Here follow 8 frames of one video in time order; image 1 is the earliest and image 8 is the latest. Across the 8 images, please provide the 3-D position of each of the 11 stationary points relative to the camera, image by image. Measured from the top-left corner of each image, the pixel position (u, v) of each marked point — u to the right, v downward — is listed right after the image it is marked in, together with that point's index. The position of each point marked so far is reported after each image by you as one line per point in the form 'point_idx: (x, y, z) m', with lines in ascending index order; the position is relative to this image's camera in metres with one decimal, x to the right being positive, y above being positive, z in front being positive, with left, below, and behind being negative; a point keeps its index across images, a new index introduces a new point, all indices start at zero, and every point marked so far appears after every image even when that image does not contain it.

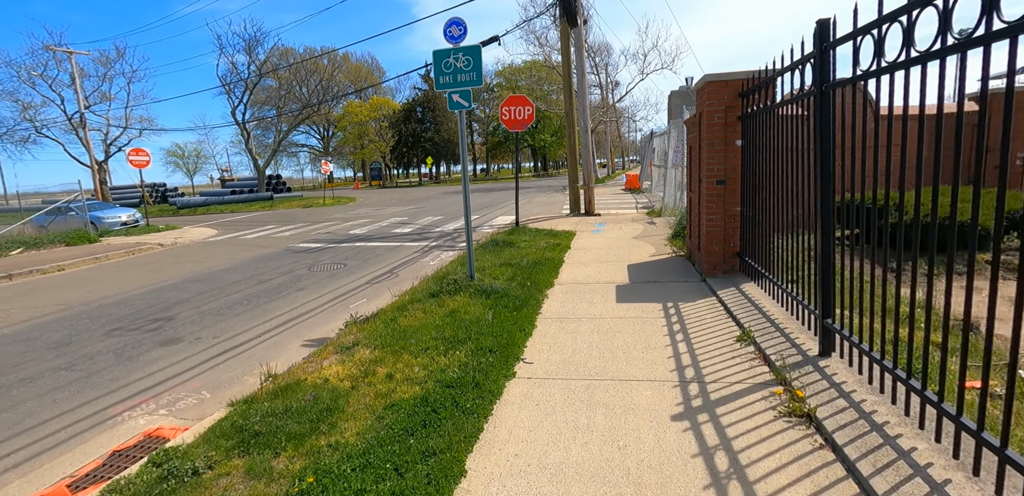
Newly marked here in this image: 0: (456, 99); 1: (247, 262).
0: (-0.7, +1.8, +5.8) m
1: (-5.5, -0.3, +9.8) m
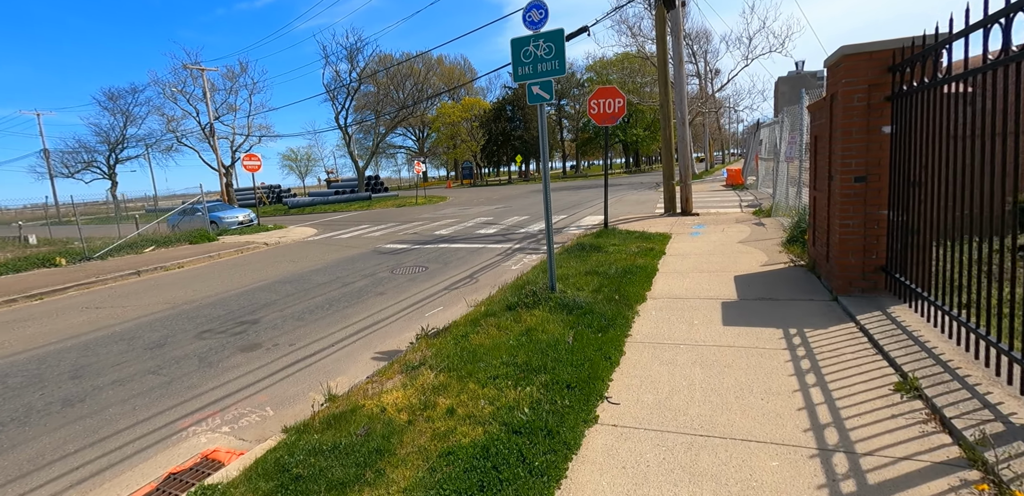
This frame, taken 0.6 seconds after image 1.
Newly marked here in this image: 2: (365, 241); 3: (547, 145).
0: (+0.3, +1.7, +5.2) m
1: (-3.7, -0.3, +10.0) m
2: (-4.1, +0.2, +13.5) m
3: (+0.4, +1.3, +5.8) m
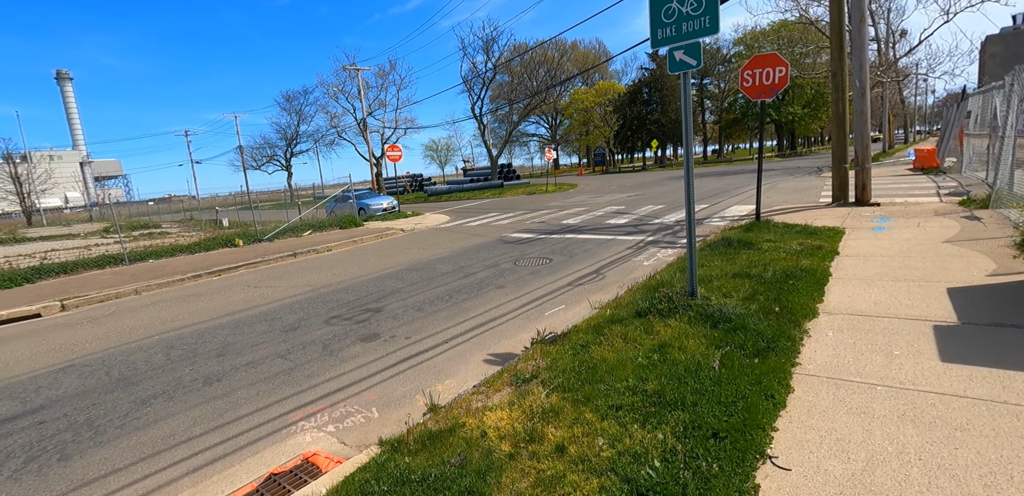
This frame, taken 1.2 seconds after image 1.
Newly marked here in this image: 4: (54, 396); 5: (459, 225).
0: (+1.5, +1.7, +4.3) m
1: (-1.0, -0.1, +10.1) m
2: (-0.5, +0.6, +13.5) m
3: (+1.8, +1.3, +4.9) m
4: (-4.1, -1.3, +4.1) m
5: (-1.7, +0.8, +15.6) m
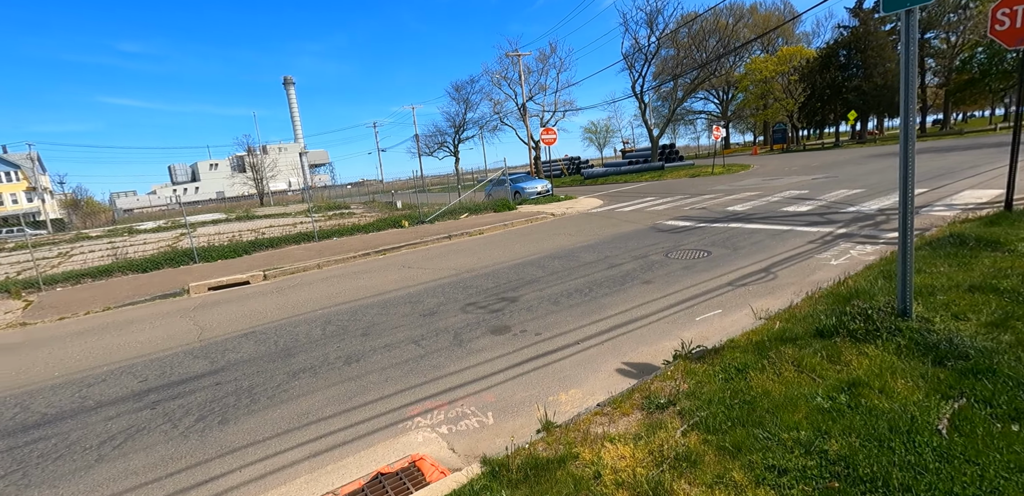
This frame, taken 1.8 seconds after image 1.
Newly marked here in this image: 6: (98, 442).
0: (+2.6, +1.7, +3.1) m
1: (+1.9, +0.2, +9.5) m
2: (+3.5, +0.9, +12.5) m
3: (+3.1, +1.2, +3.6) m
4: (-2.9, -1.2, +4.9) m
5: (+3.1, +1.2, +14.9) m
6: (-3.0, -1.4, +3.4) m
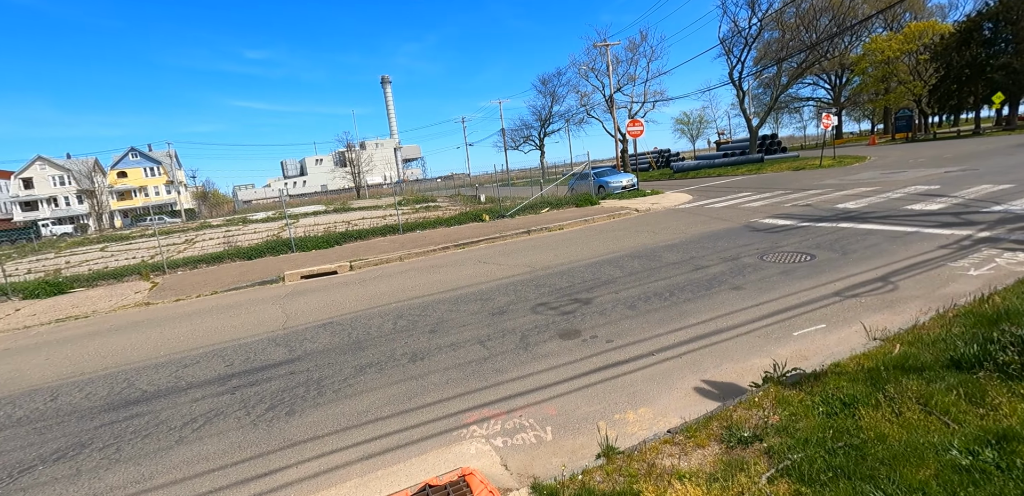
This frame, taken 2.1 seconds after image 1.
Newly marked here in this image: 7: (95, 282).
0: (+3.0, +1.6, +2.4) m
1: (+3.4, +0.2, +8.8) m
2: (+5.5, +0.9, +11.5) m
3: (+3.5, +1.1, +2.8) m
4: (-2.2, -1.1, +5.1) m
5: (+5.5, +1.2, +13.9) m
6: (-2.6, -1.4, +3.7) m
7: (-9.8, -0.8, +11.1) m
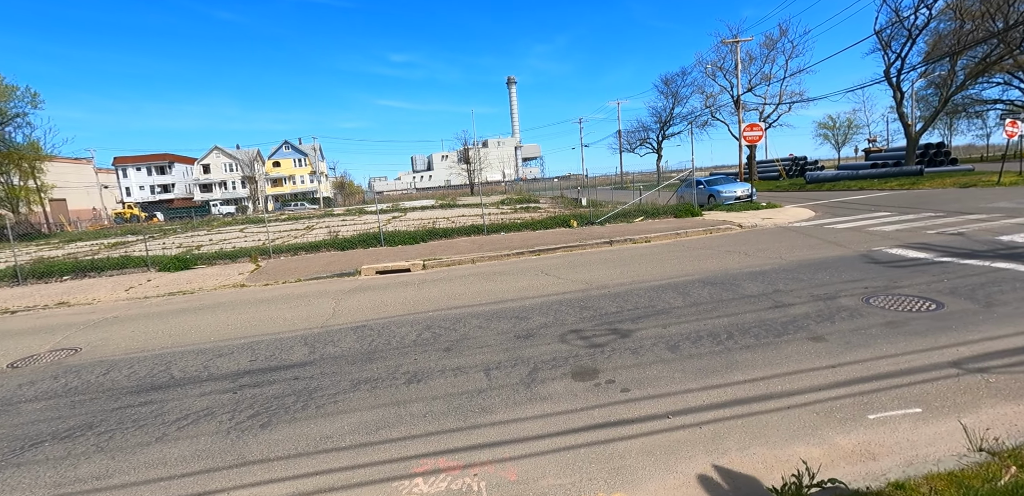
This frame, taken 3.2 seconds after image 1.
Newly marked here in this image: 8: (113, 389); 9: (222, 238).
0: (+2.6, +1.2, +1.3) m
1: (+4.3, -0.3, +7.4) m
2: (+7.1, +0.2, +9.5) m
3: (+3.1, +0.7, +1.5) m
4: (-2.0, -1.1, +5.1) m
5: (+7.6, +0.6, +11.9) m
6: (-2.7, -1.4, +3.8) m
7: (-8.0, -0.3, +12.7) m
8: (-3.8, -1.3, +4.5) m
9: (-12.0, +0.4, +19.5) m
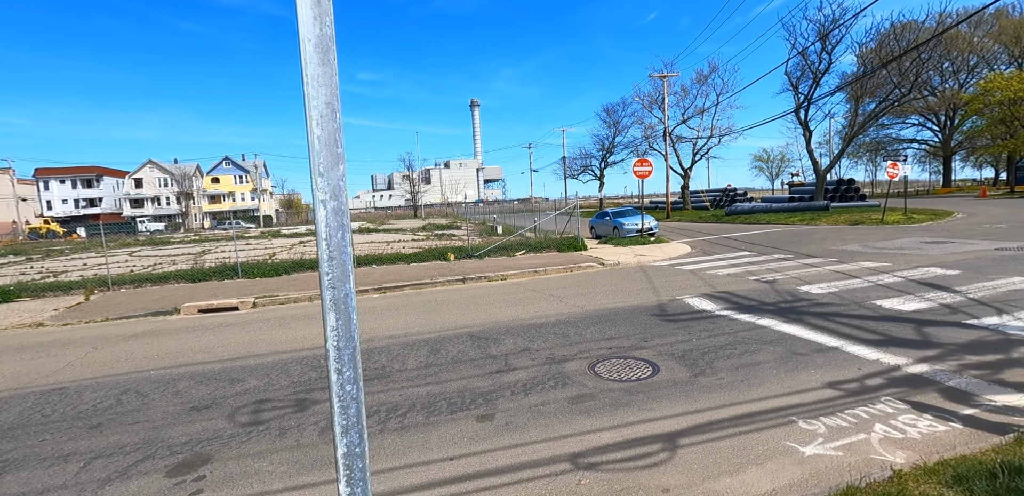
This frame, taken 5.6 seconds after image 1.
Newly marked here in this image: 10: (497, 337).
0: (-0.3, +0.7, +1.0) m
1: (+1.0, -1.1, +7.1) m
2: (+3.6, -0.7, +9.5) m
3: (+0.2, +0.2, +1.2) m
4: (-5.2, -1.7, +4.4) m
5: (+4.0, -0.4, +11.8) m
6: (-5.8, -1.9, +3.1) m
7: (-11.6, -1.1, +11.7) m
8: (-7.0, -1.9, +3.8) m
9: (-16.0, -0.6, +18.3) m
10: (-0.1, -1.2, +6.4) m
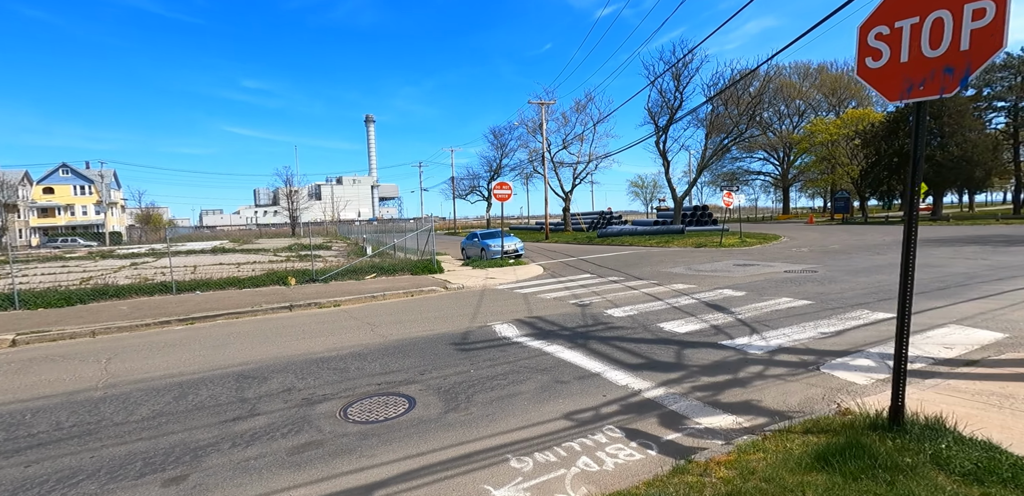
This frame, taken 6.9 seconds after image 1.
0: (-2.1, +0.5, +0.6) m
1: (-2.0, -1.5, +6.8) m
2: (+0.2, -1.2, +9.6) m
3: (-1.6, 0.0, +0.9) m
4: (-7.5, -2.0, +2.9) m
5: (+0.1, -1.0, +12.0) m
6: (-7.9, -2.1, +1.5) m
7: (-15.2, -1.6, +8.9) m
8: (-9.1, -2.1, +1.9) m
9: (-20.8, -1.3, +14.5) m
10: (-2.9, -1.6, +5.8) m
